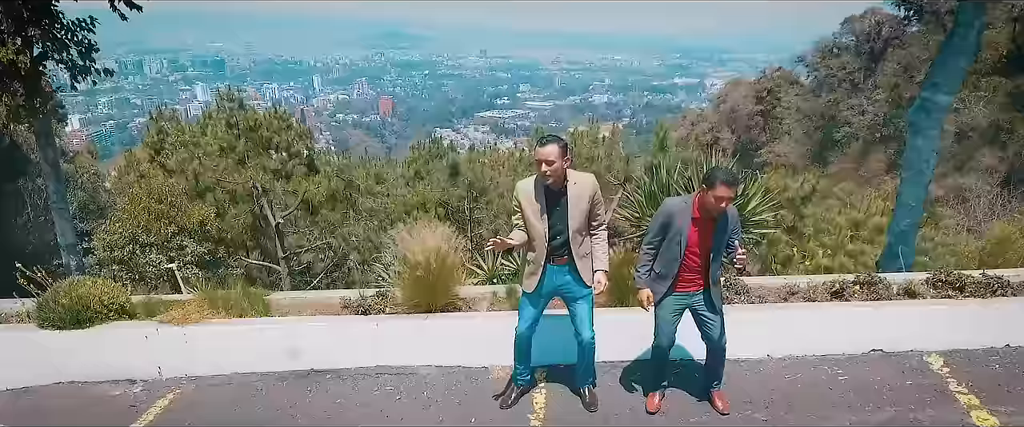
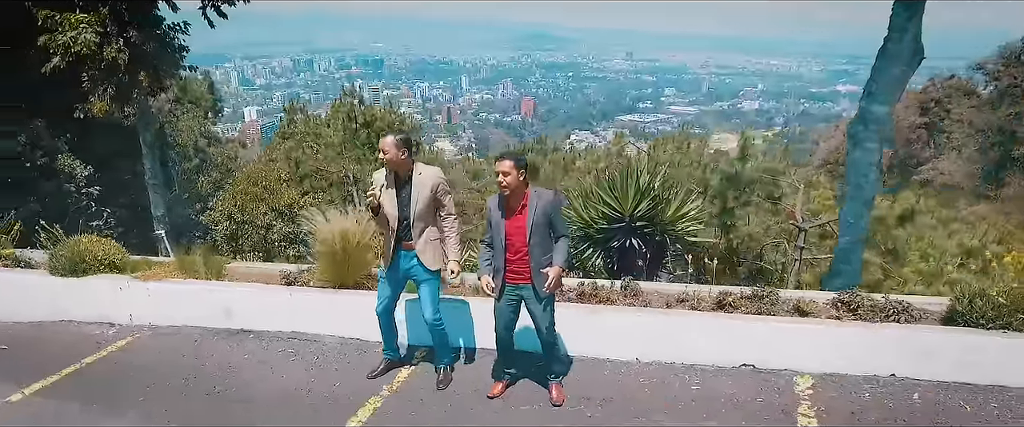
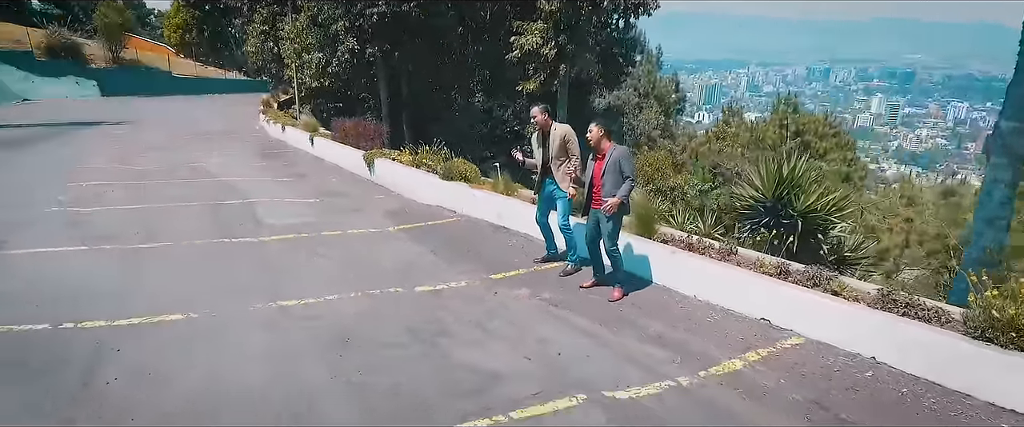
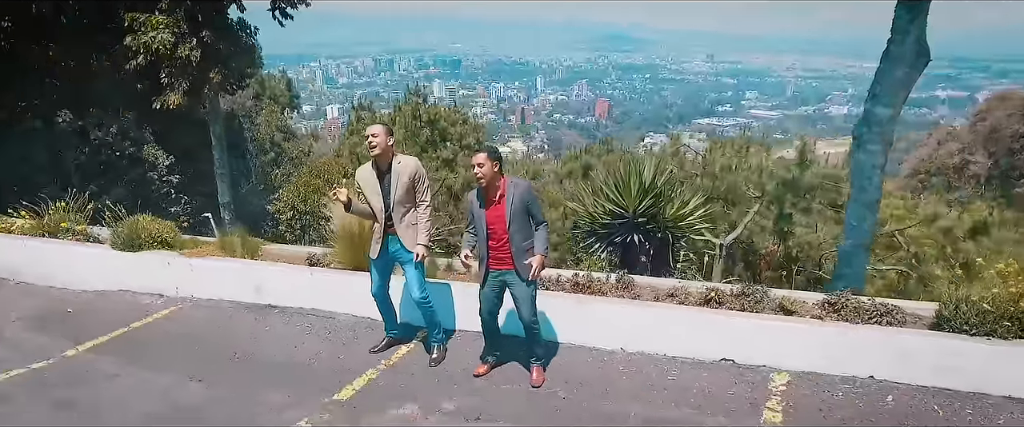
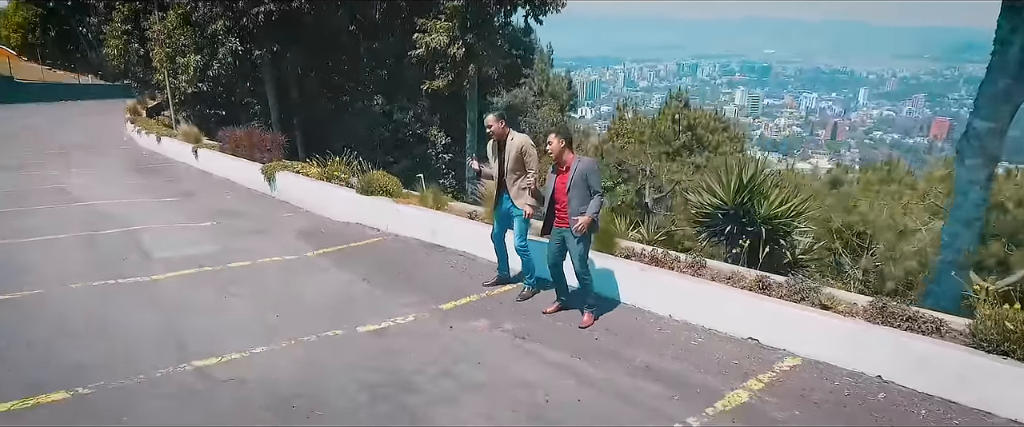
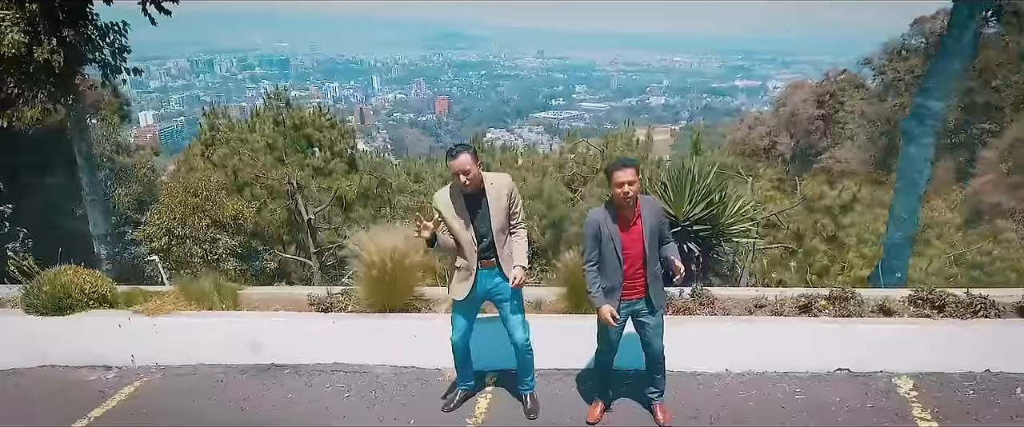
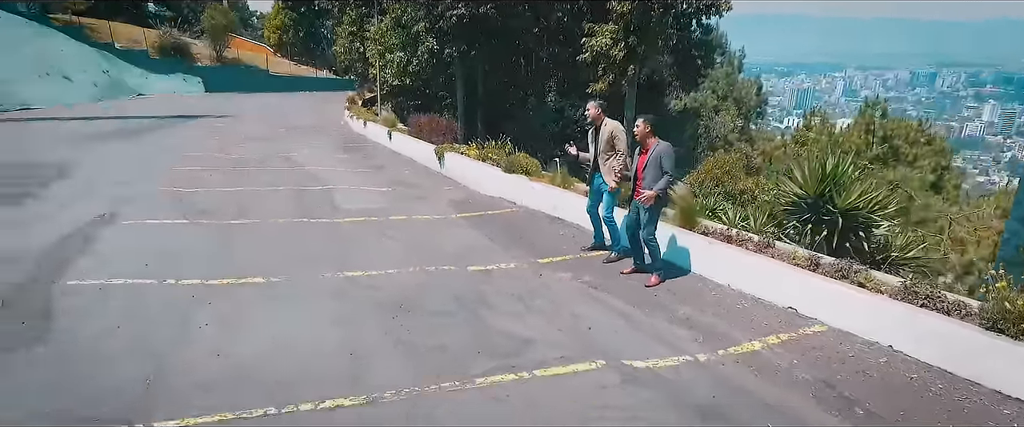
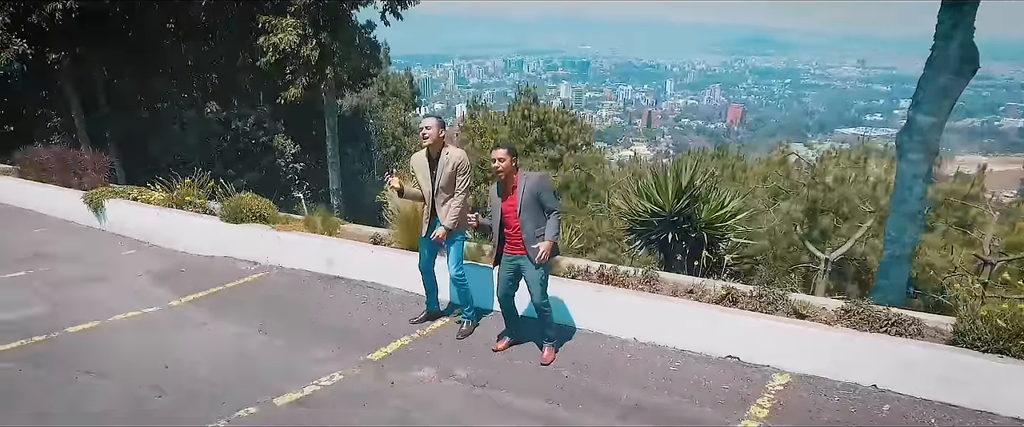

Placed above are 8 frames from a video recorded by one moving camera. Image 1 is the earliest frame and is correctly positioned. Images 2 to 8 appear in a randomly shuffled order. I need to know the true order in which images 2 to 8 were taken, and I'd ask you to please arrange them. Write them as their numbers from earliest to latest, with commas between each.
6, 2, 4, 8, 5, 3, 7
